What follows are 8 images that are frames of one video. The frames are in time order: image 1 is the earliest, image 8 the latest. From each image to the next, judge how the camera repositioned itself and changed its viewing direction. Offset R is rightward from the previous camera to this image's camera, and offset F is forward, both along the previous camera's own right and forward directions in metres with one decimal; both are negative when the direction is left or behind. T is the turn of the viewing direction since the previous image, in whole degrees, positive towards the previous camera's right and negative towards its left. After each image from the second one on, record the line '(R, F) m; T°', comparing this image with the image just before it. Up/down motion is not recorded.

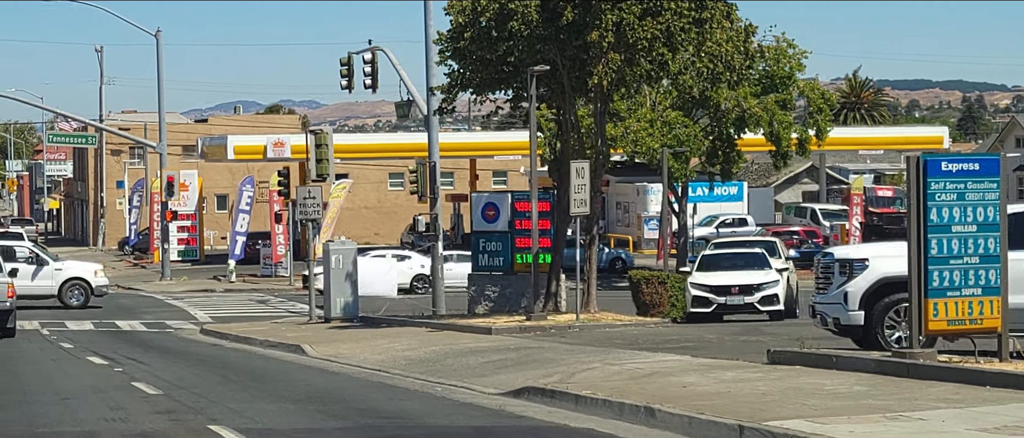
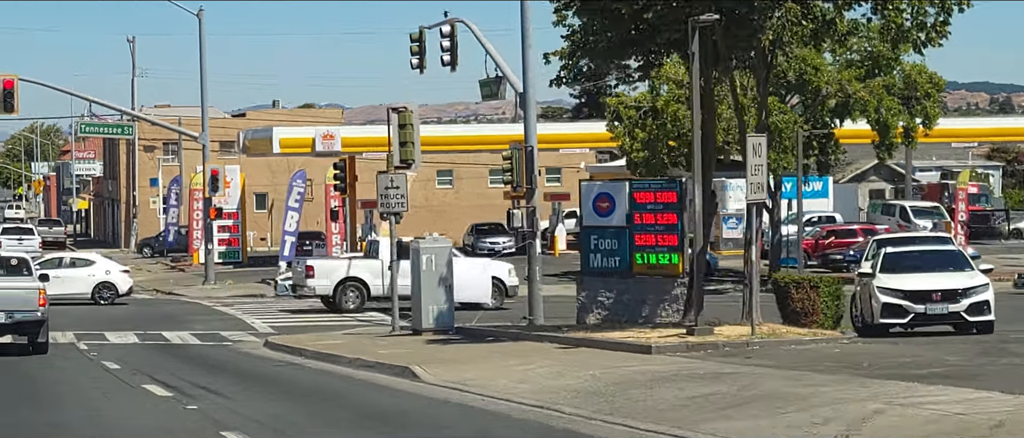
(-1.2, +4.4) m; -1°
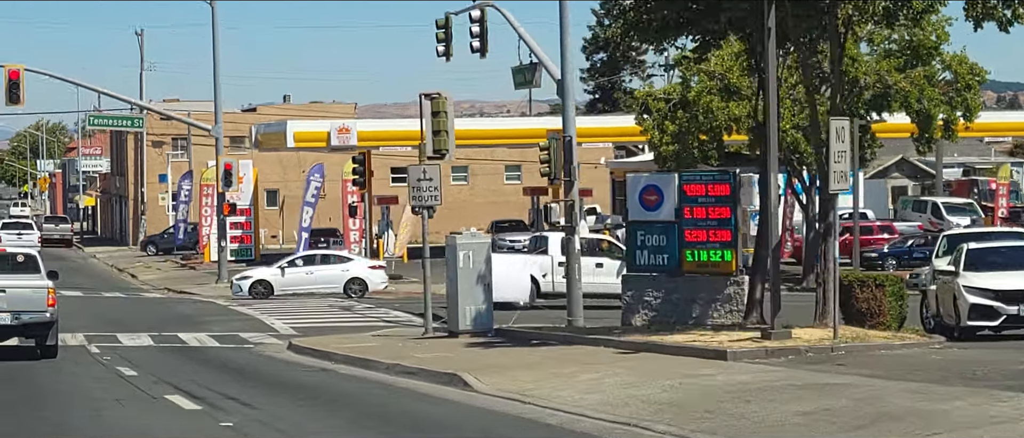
(-0.4, +1.6) m; 0°
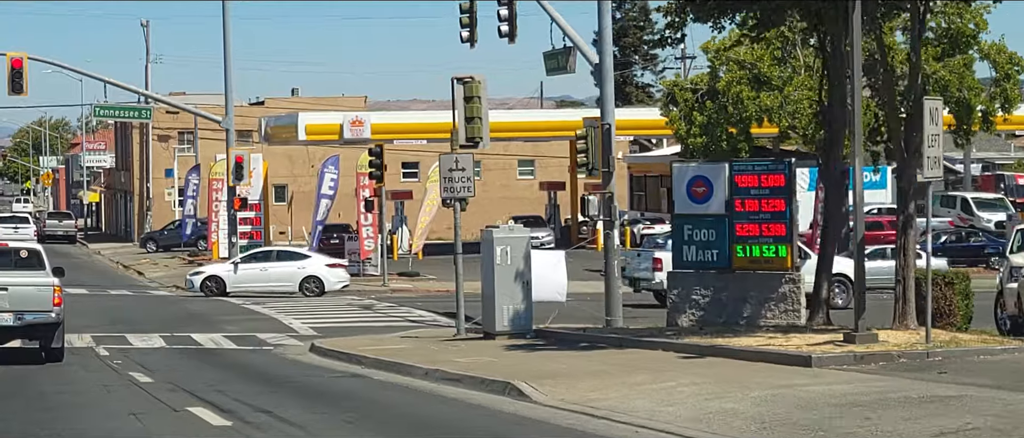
(-0.4, +1.5) m; 0°
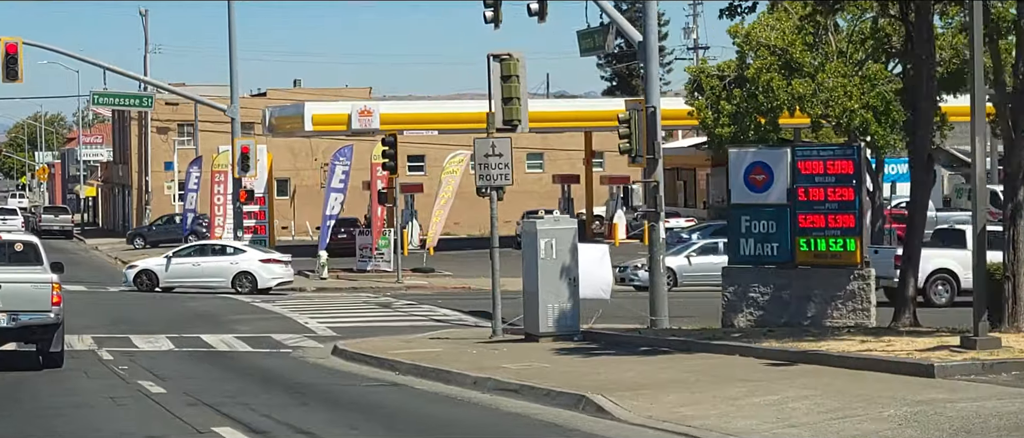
(-0.5, +1.9) m; 0°
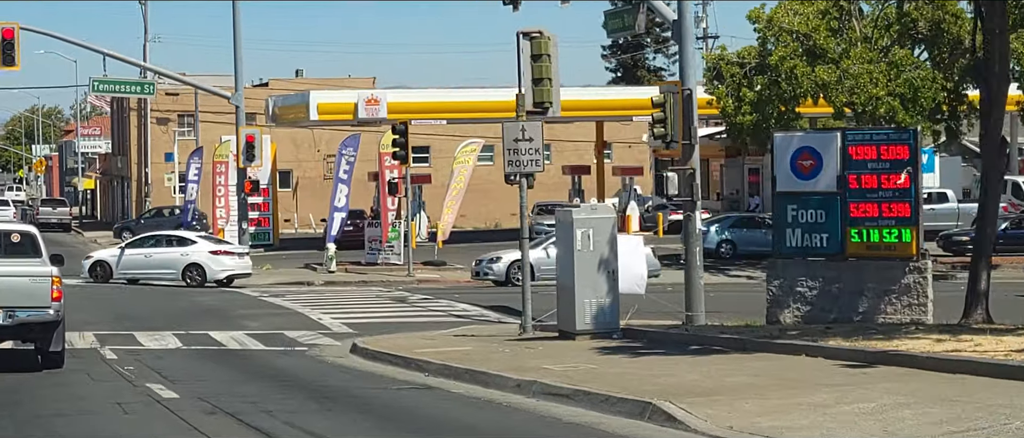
(-0.3, +1.3) m; 0°
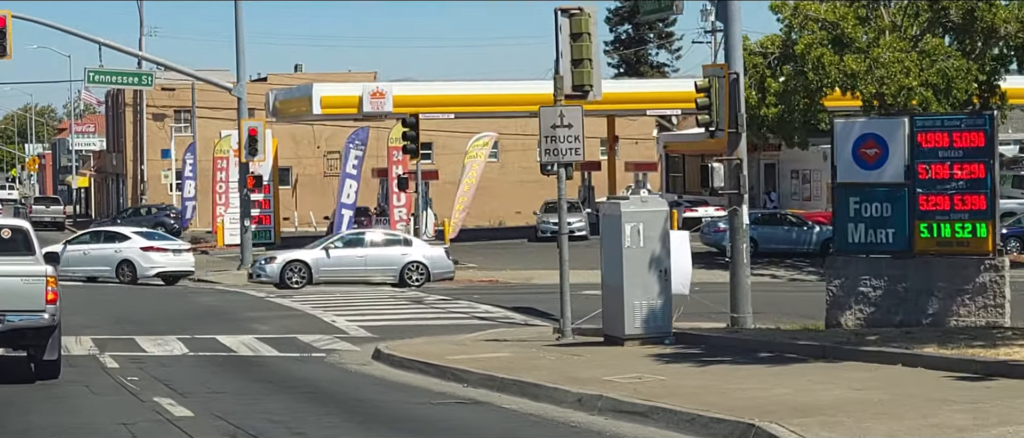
(-0.4, +1.6) m; 0°
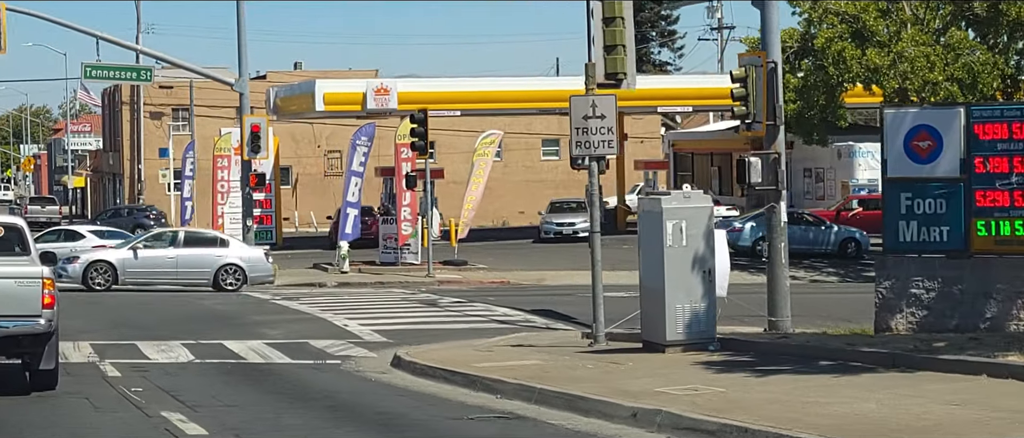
(-0.3, +1.1) m; 0°
